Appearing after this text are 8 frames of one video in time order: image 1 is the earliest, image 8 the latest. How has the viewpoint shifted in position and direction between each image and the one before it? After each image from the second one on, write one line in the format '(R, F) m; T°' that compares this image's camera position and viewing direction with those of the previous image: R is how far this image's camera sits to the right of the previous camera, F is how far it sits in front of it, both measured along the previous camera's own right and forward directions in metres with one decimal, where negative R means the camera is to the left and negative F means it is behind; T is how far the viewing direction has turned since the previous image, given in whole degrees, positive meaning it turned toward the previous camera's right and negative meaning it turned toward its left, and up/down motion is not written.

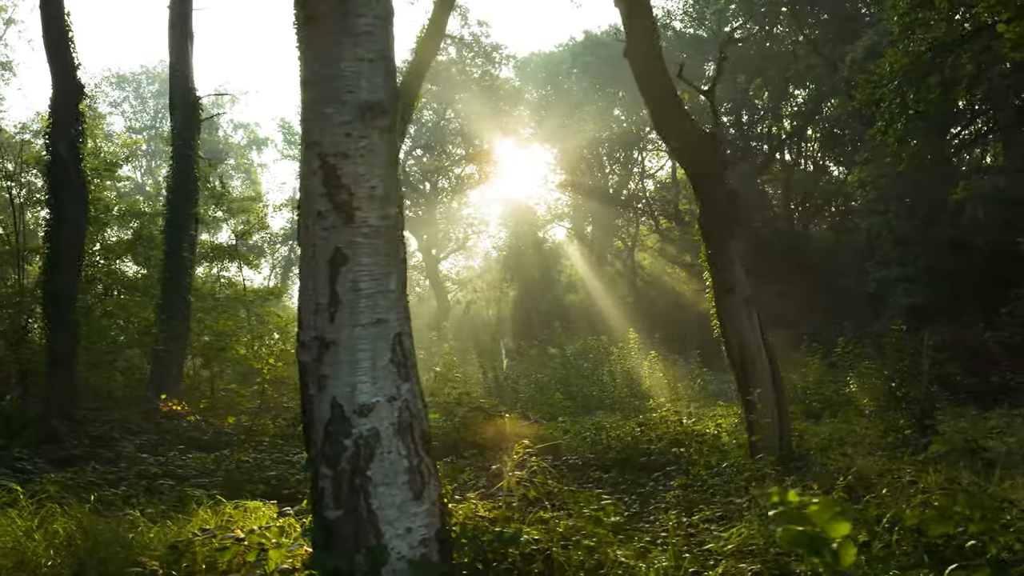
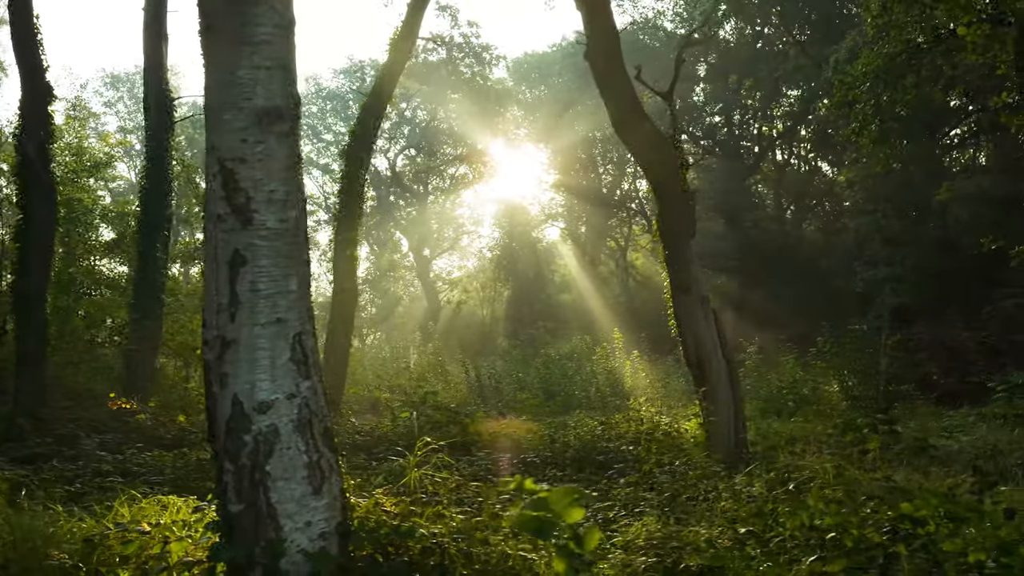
(+0.4, -0.1) m; 0°
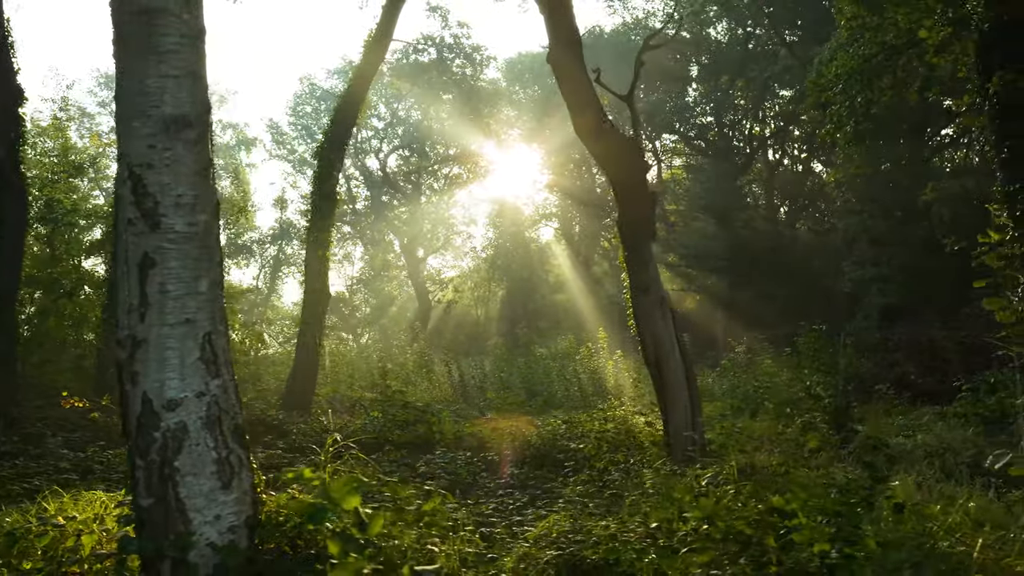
(+0.4, -0.1) m; 0°
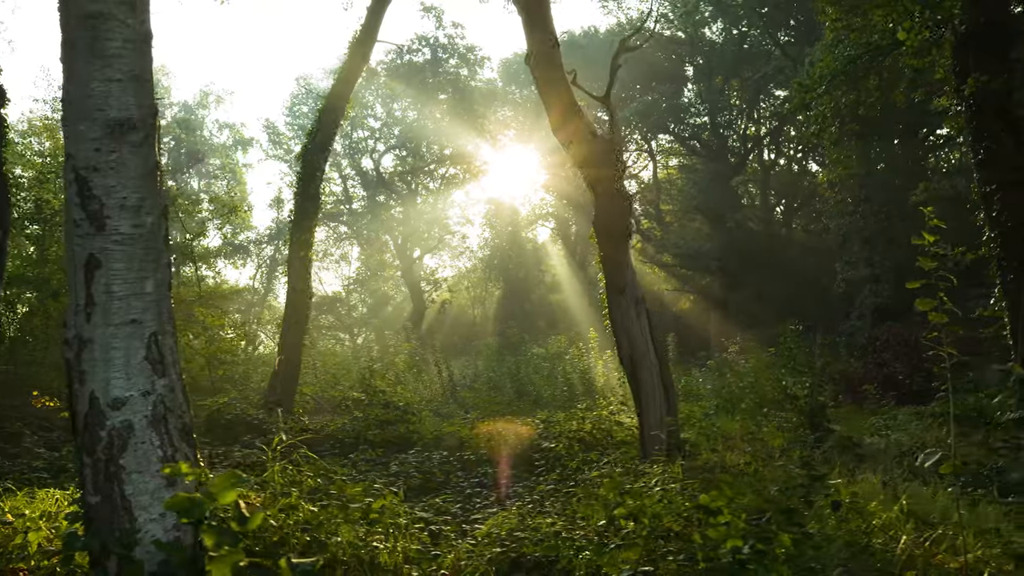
(+0.3, -0.1) m; 0°
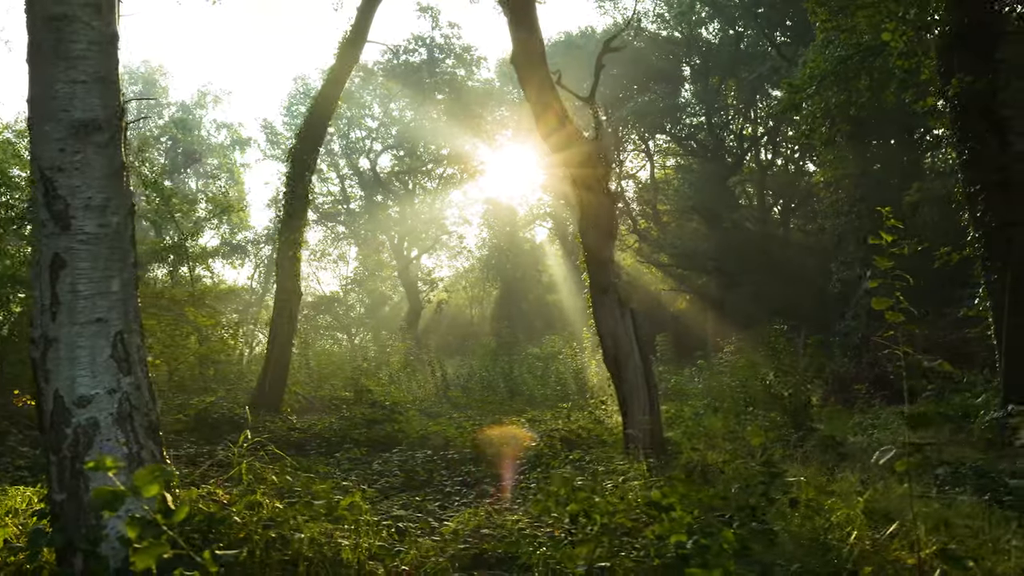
(+0.2, 0.0) m; 0°
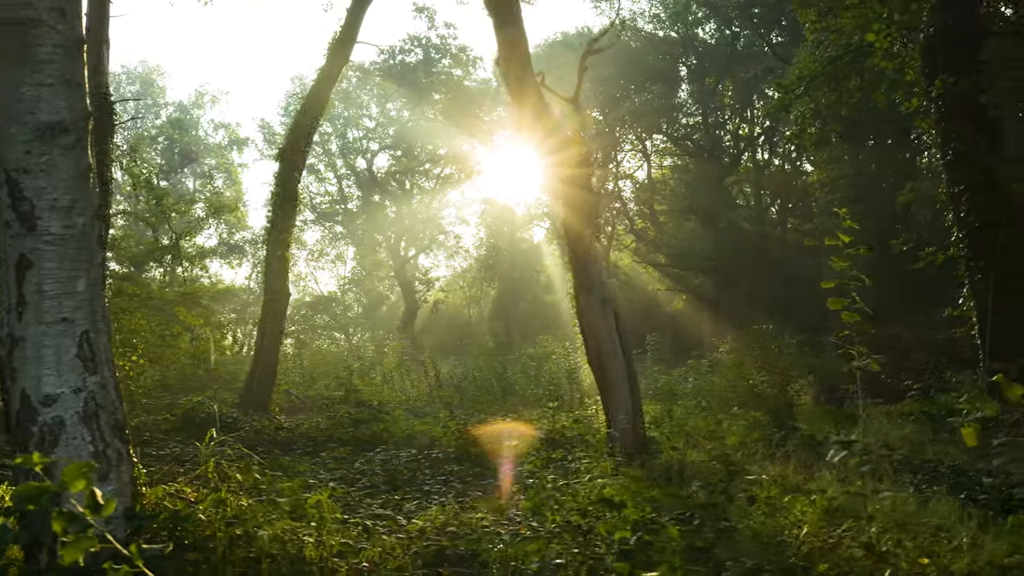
(+0.2, -0.1) m; 0°
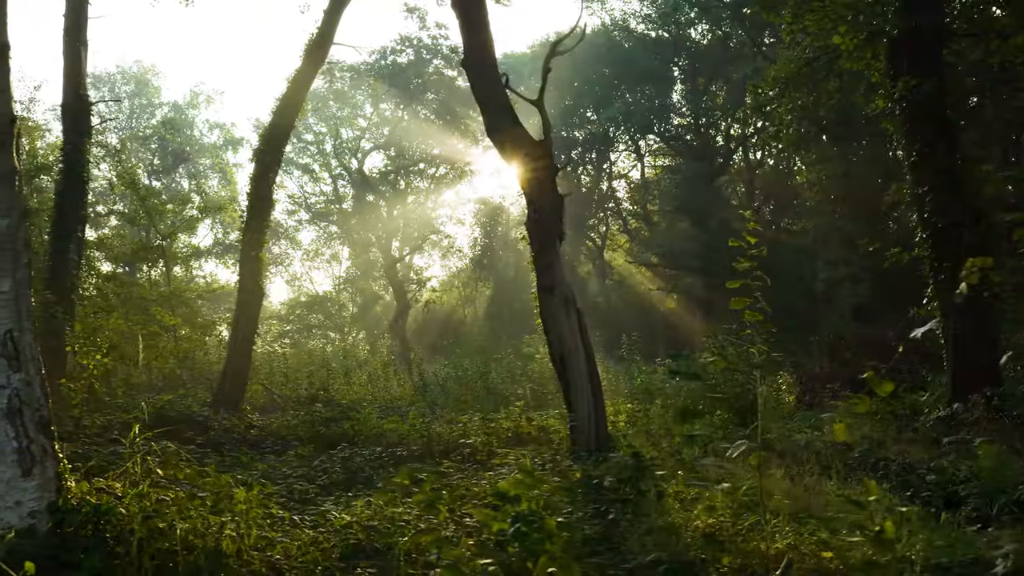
(+0.4, -0.1) m; 0°
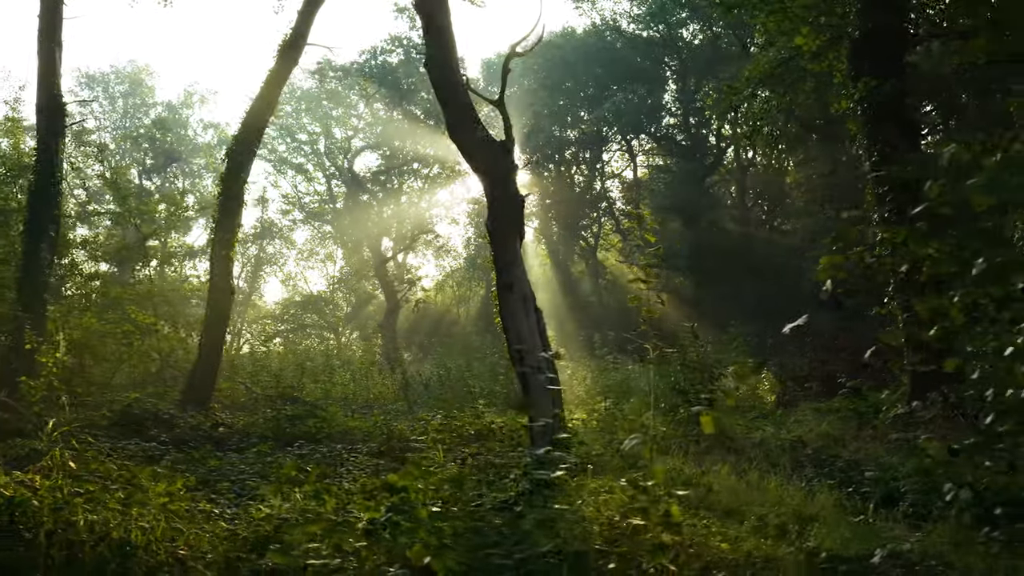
(+0.5, -0.1) m; 0°
